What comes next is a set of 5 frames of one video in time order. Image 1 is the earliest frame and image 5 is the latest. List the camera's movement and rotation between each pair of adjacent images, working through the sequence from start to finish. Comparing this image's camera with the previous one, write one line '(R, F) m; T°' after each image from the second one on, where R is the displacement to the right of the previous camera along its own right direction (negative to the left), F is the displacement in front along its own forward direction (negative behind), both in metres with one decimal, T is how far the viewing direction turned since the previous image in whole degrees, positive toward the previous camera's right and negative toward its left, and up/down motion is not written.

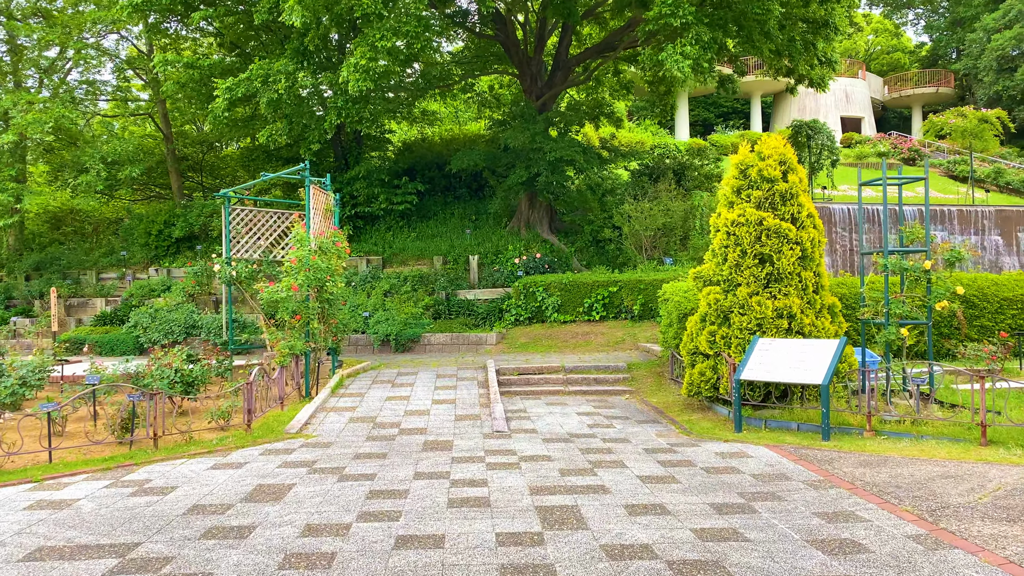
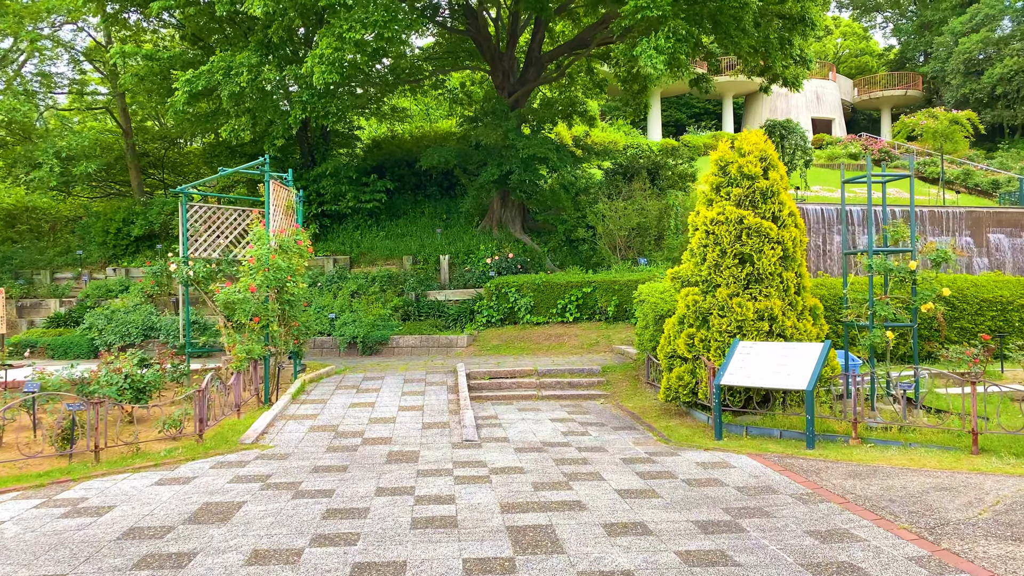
(0.0, +0.3) m; +2°
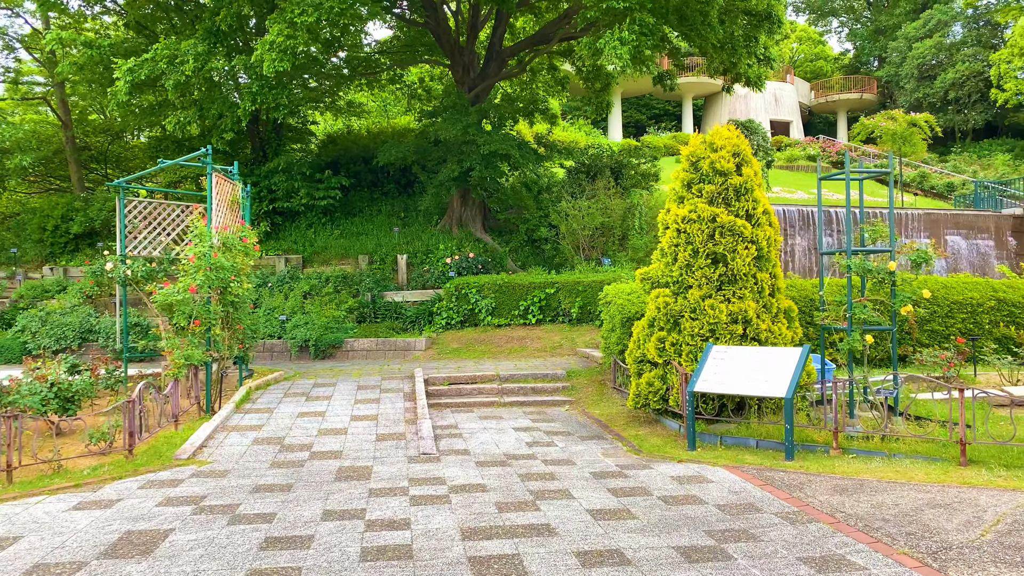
(0.0, +0.4) m; +3°
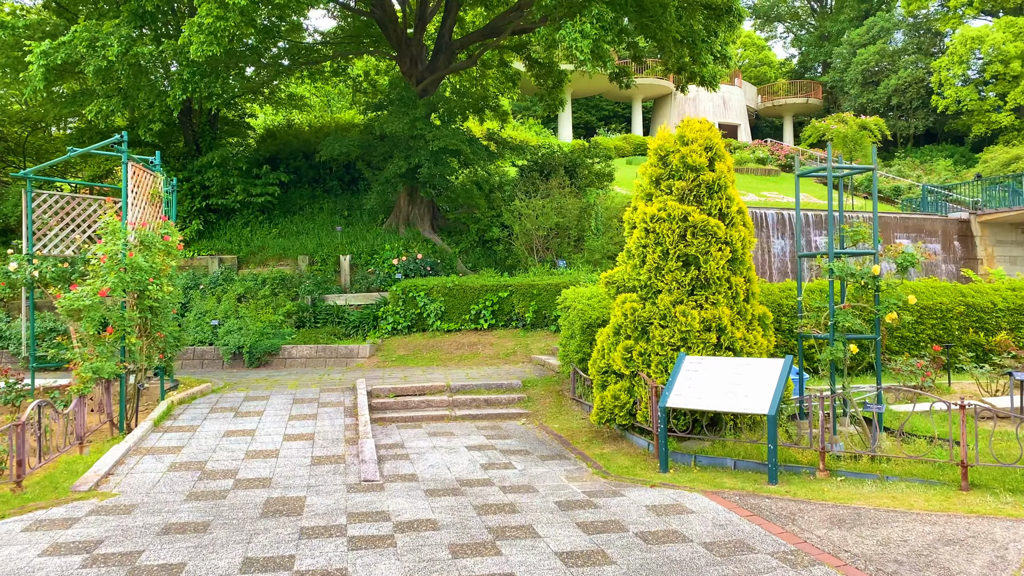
(0.0, +0.6) m; +4°
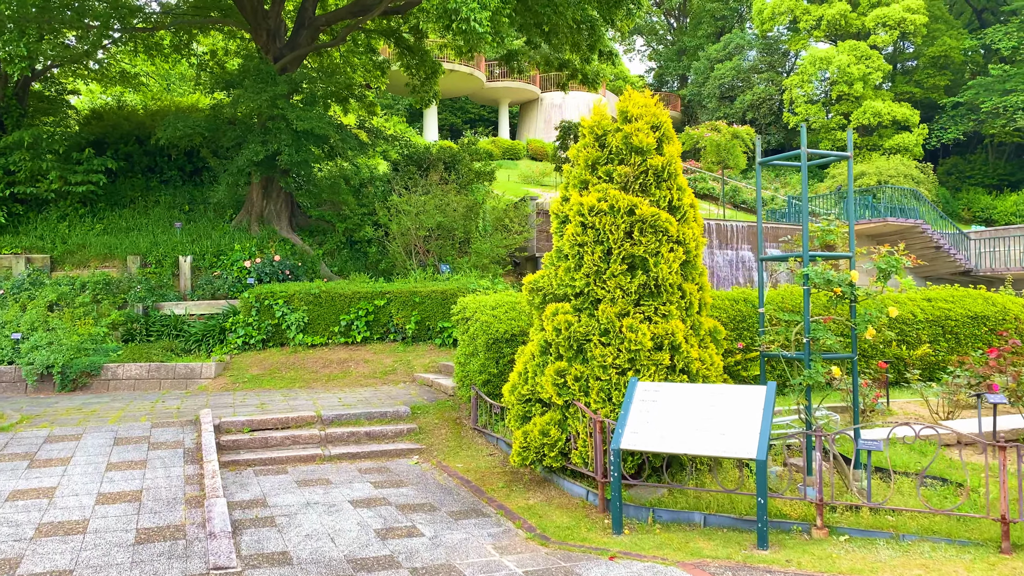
(-0.3, +1.2) m; +10°
